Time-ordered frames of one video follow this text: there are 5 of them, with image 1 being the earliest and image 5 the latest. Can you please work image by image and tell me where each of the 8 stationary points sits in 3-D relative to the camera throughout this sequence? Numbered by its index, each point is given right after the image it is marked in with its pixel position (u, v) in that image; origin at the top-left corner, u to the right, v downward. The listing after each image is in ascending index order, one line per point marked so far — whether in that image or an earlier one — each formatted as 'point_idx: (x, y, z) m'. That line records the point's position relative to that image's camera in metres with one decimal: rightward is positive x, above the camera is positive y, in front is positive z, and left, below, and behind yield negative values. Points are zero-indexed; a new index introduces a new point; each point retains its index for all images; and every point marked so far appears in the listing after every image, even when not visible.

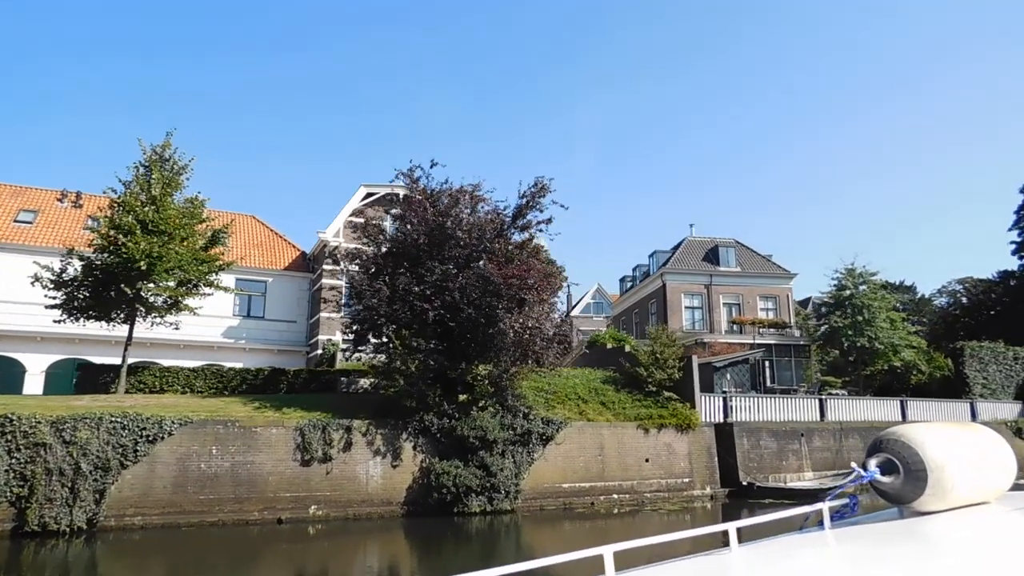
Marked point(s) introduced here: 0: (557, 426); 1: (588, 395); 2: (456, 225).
0: (+1.1, -3.4, +17.5) m
1: (+2.1, -3.0, +19.8) m
2: (-1.3, +1.5, +17.0) m
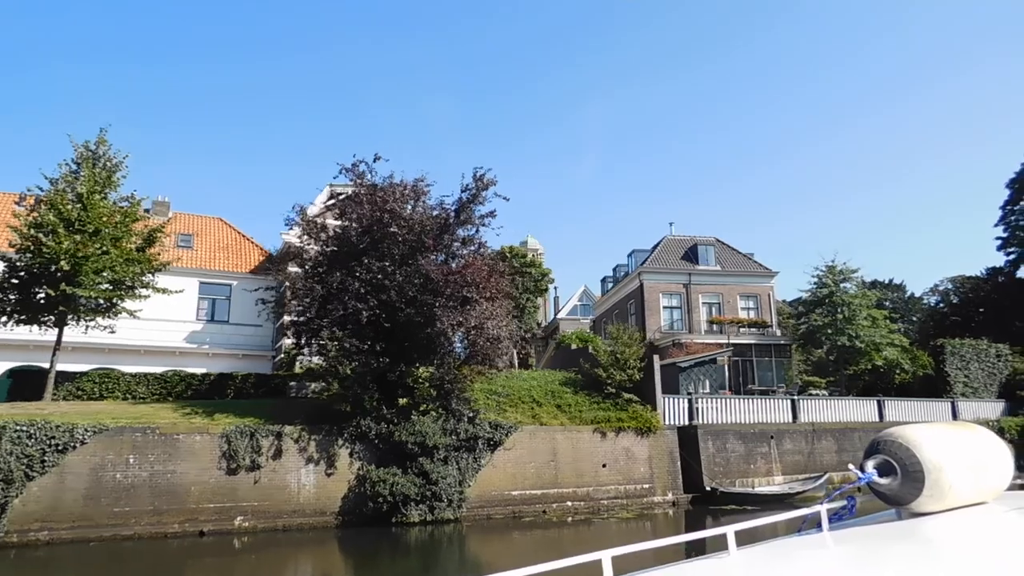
0: (-0.1, -3.3, +16.7) m
1: (+0.8, -2.9, +19.0) m
2: (-2.6, +1.5, +16.2) m
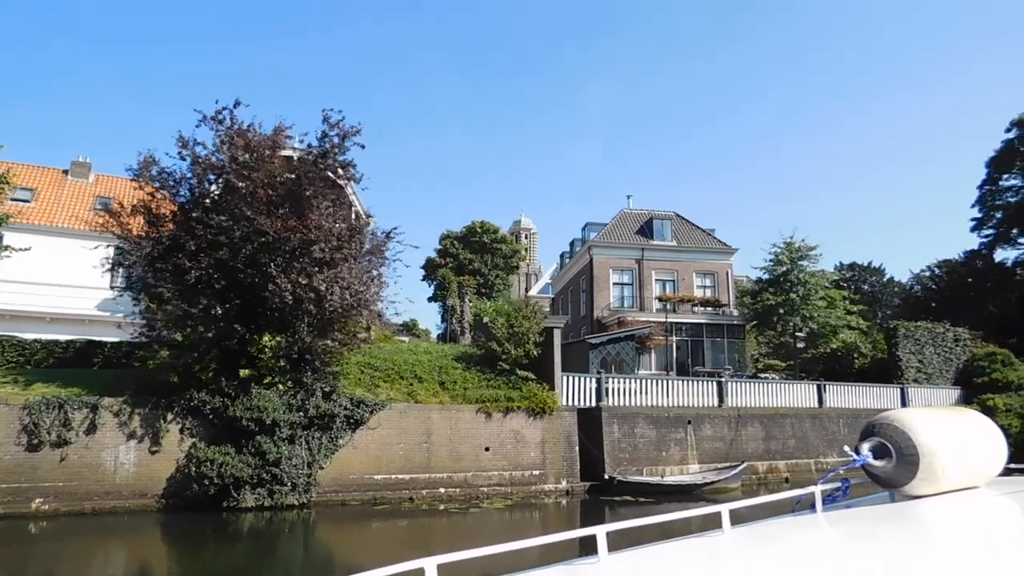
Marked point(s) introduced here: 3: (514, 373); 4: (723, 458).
0: (-3.0, -2.5, +15.0) m
1: (-2.0, -2.1, +17.3) m
2: (-5.4, +2.4, +14.4) m
3: (+0.1, -2.1, +17.8) m
4: (+5.7, -4.6, +19.4) m
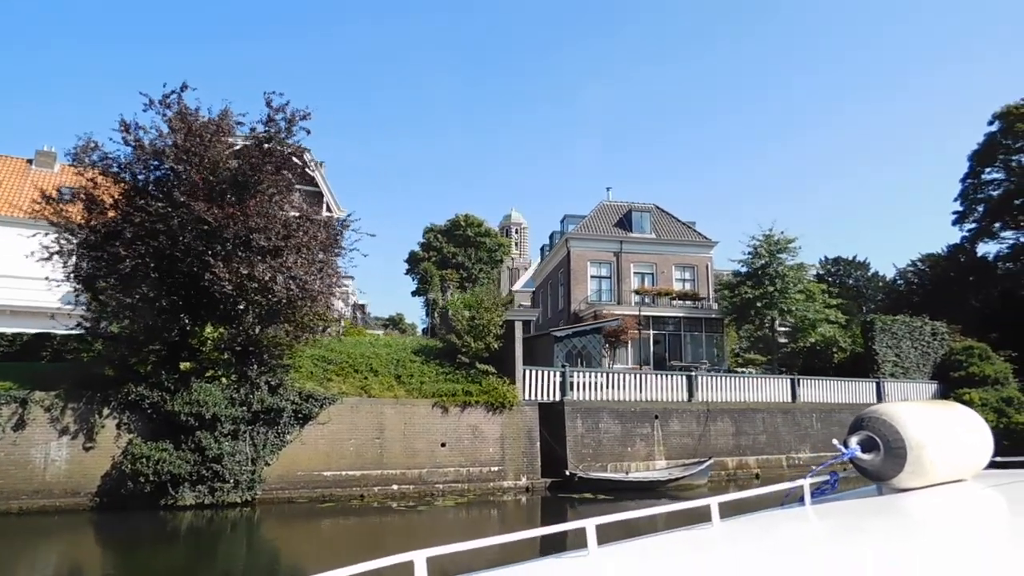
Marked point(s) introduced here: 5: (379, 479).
0: (-4.0, -2.3, +14.5) m
1: (-3.0, -1.8, +16.8) m
2: (-6.4, +2.6, +13.8) m
3: (-0.8, -1.9, +17.3) m
4: (+4.7, -4.4, +18.9) m
5: (-2.8, -4.0, +15.0) m
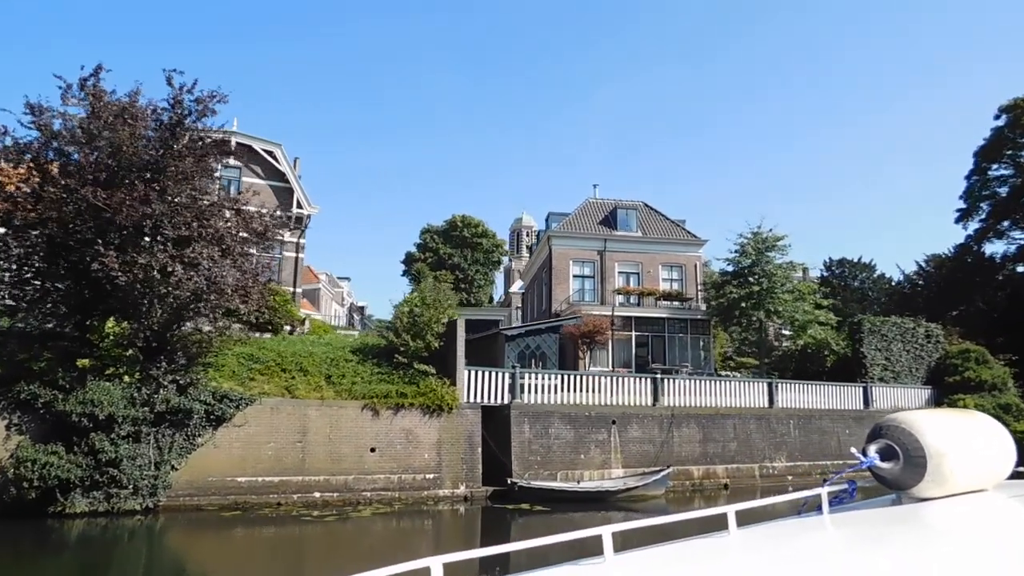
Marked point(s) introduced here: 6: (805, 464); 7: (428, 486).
0: (-5.3, -2.2, +13.6) m
1: (-4.3, -1.7, +15.8) m
2: (-7.8, +2.7, +13.0) m
3: (-2.1, -1.8, +16.3) m
4: (+3.5, -4.3, +17.7) m
5: (-4.2, -3.9, +14.0) m
6: (+8.2, -4.9, +19.9) m
7: (-1.8, -4.2, +15.0) m
